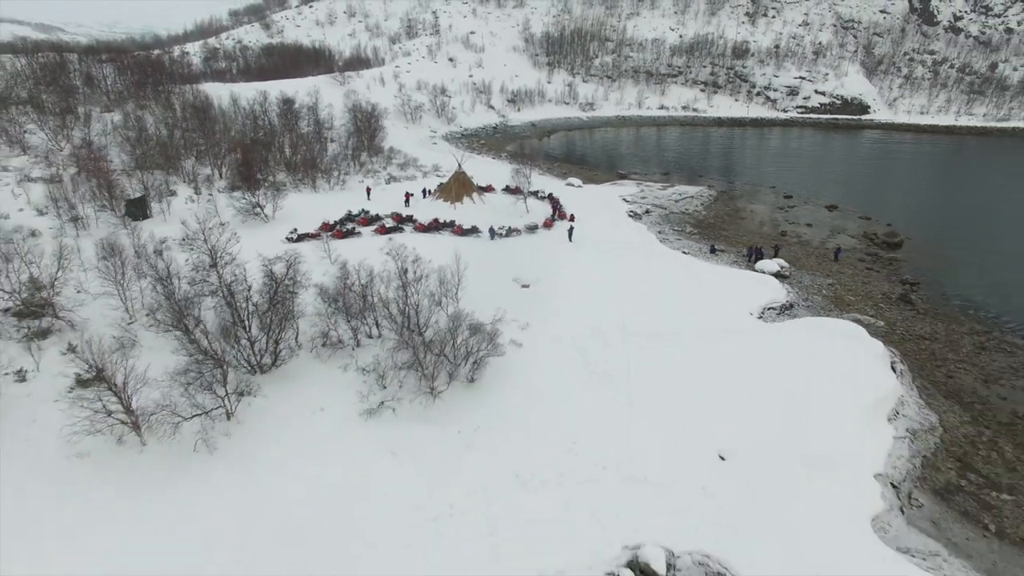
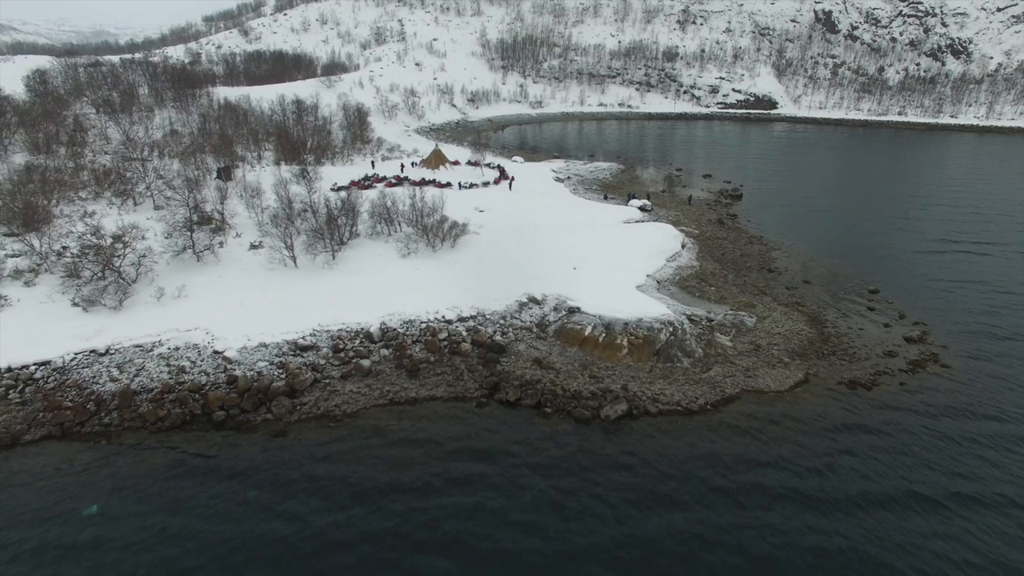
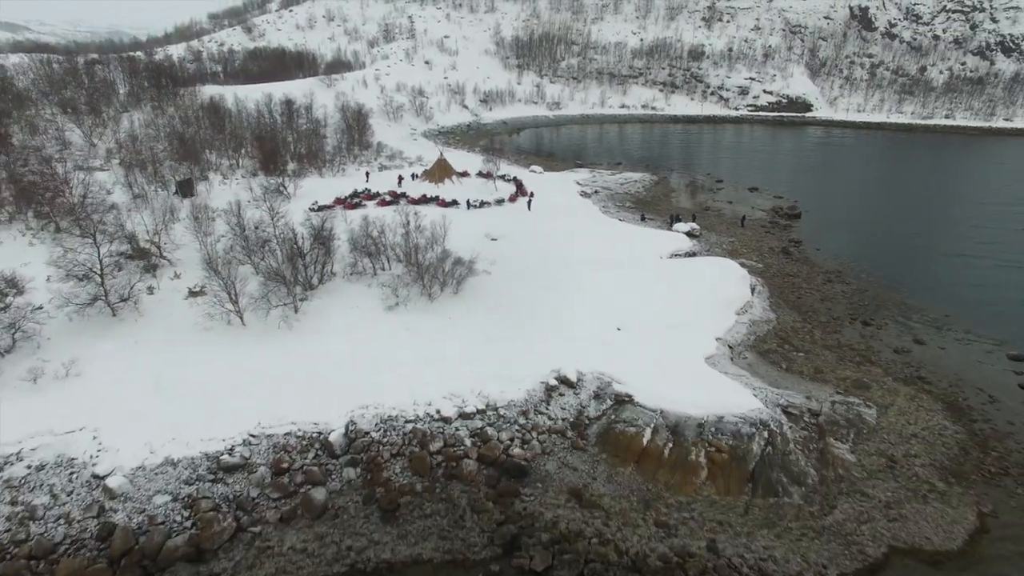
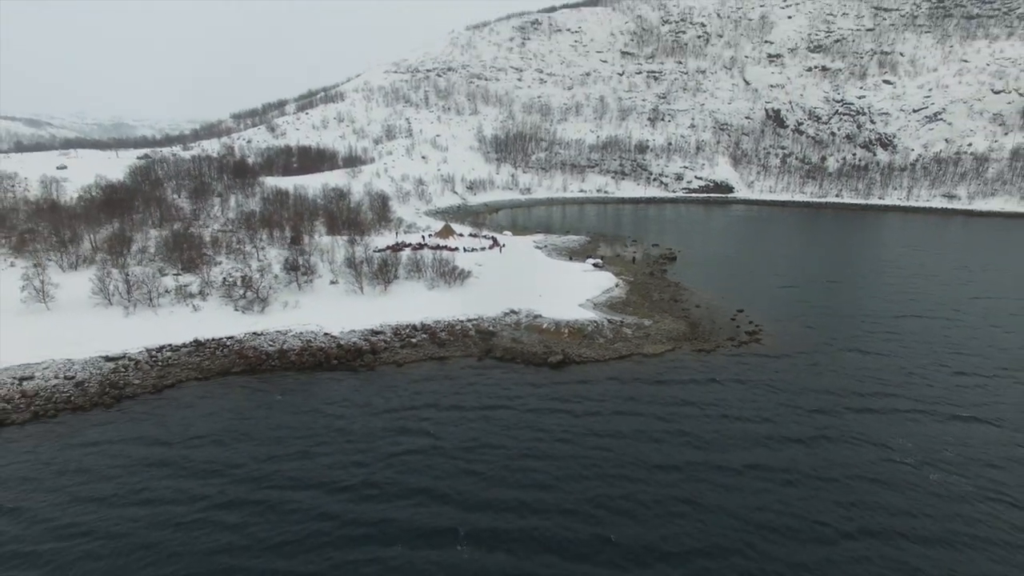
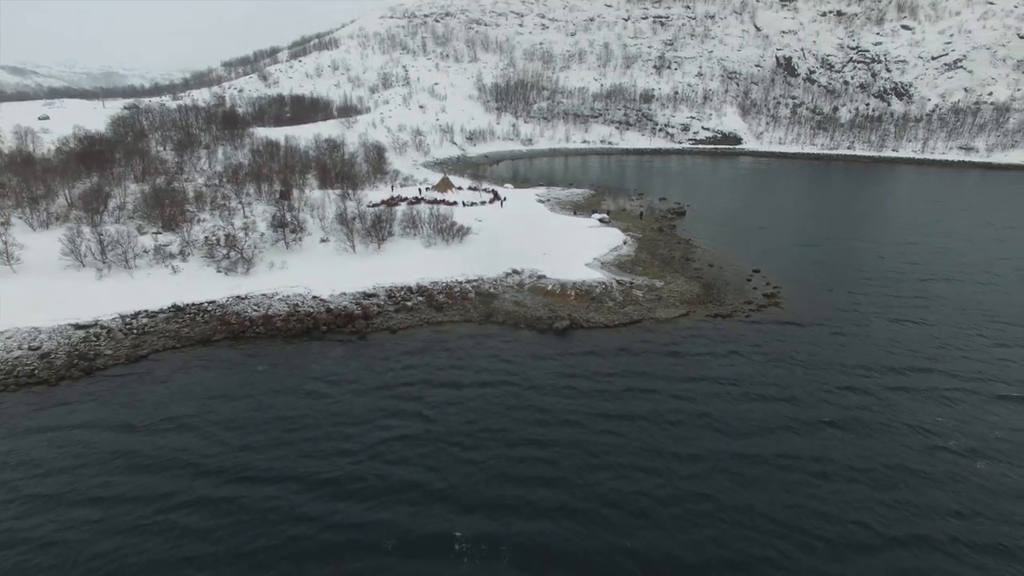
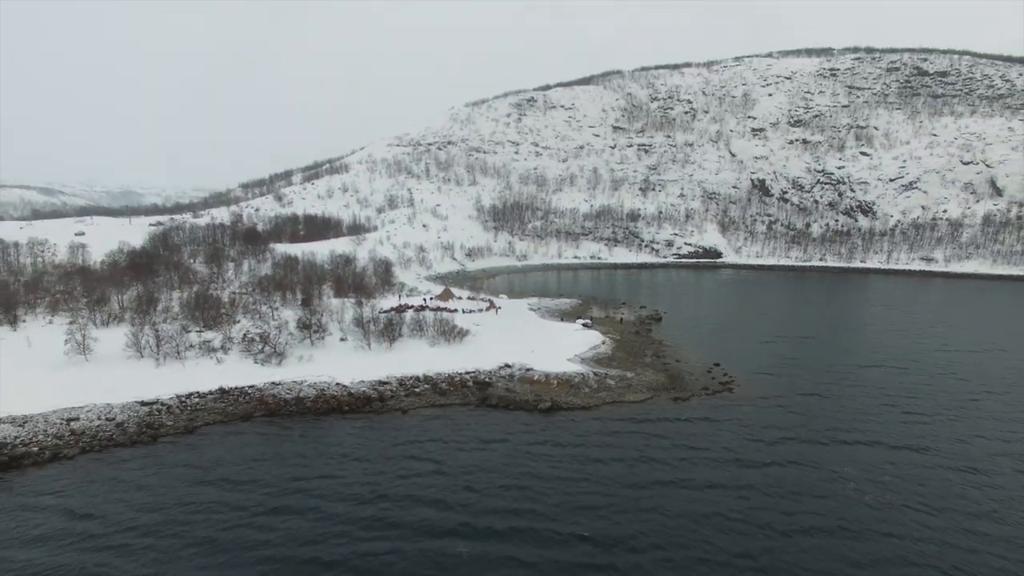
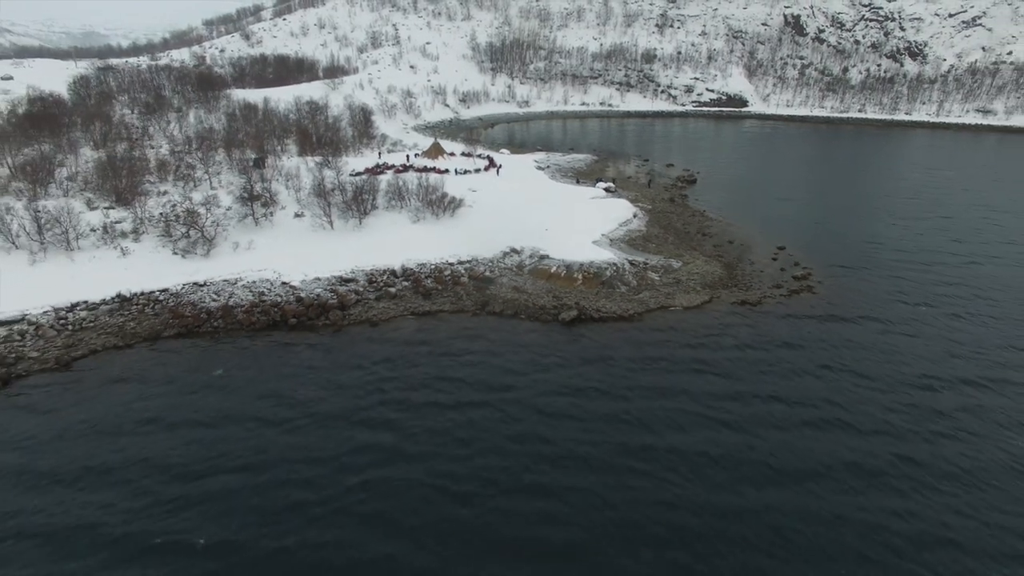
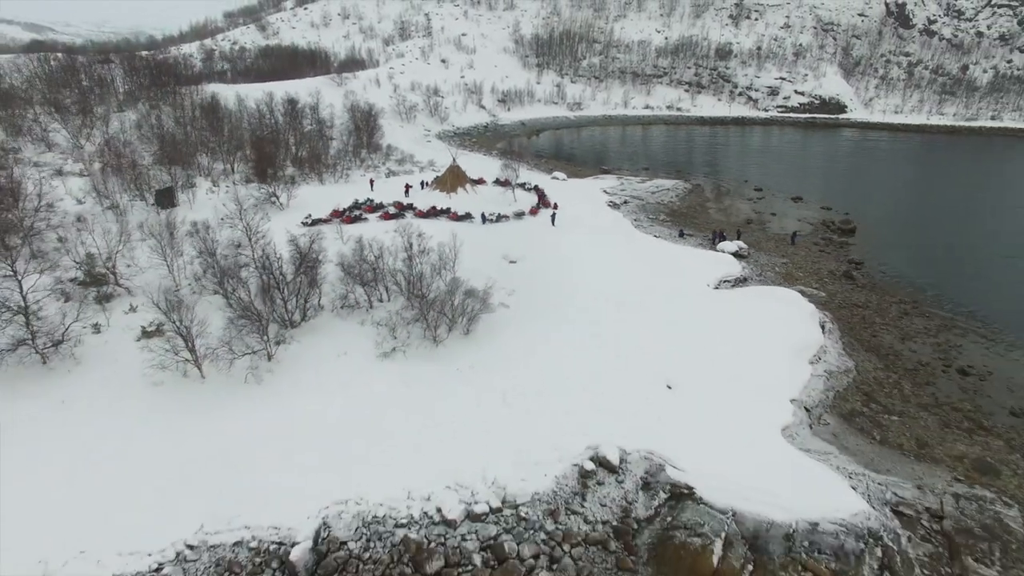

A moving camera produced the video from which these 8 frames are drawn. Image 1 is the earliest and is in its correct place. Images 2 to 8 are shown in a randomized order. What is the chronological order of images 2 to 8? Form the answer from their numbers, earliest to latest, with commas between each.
8, 3, 2, 7, 5, 4, 6
